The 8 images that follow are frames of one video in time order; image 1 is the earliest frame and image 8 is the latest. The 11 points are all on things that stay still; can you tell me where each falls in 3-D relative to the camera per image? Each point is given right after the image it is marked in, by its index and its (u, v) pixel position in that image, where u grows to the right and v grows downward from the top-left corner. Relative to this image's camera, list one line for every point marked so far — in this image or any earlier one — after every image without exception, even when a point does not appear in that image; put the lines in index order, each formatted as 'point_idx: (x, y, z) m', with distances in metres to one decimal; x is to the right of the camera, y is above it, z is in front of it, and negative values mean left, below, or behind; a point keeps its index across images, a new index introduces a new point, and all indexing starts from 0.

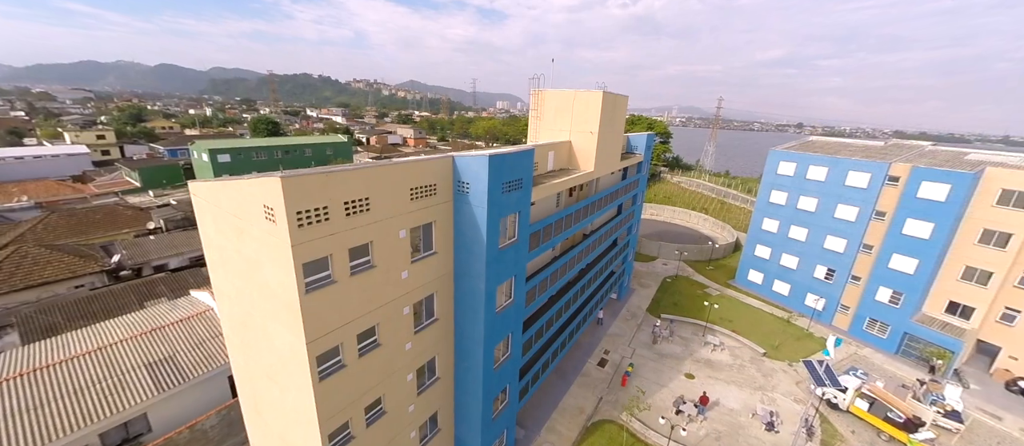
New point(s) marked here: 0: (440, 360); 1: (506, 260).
0: (-3.2, -6.1, +16.0) m
1: (-0.2, -1.6, +15.6) m
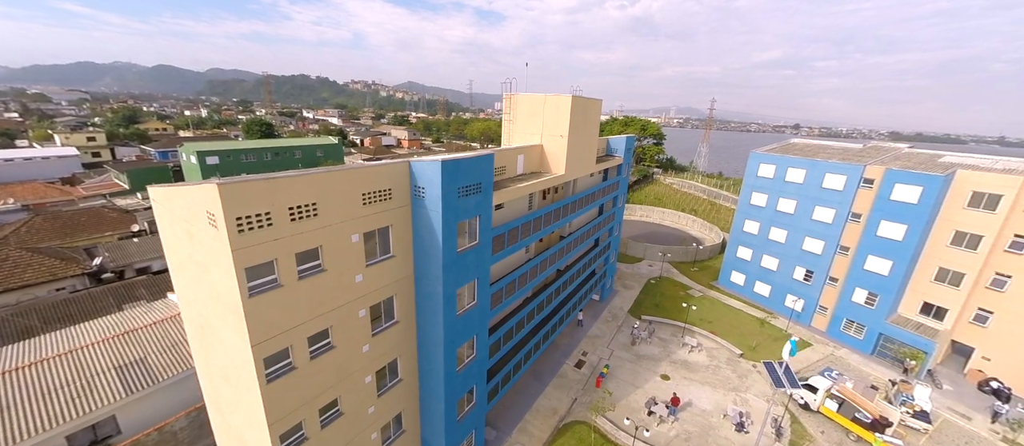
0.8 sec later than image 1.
0: (-4.9, -6.2, +16.2) m
1: (-2.0, -1.8, +15.8) m
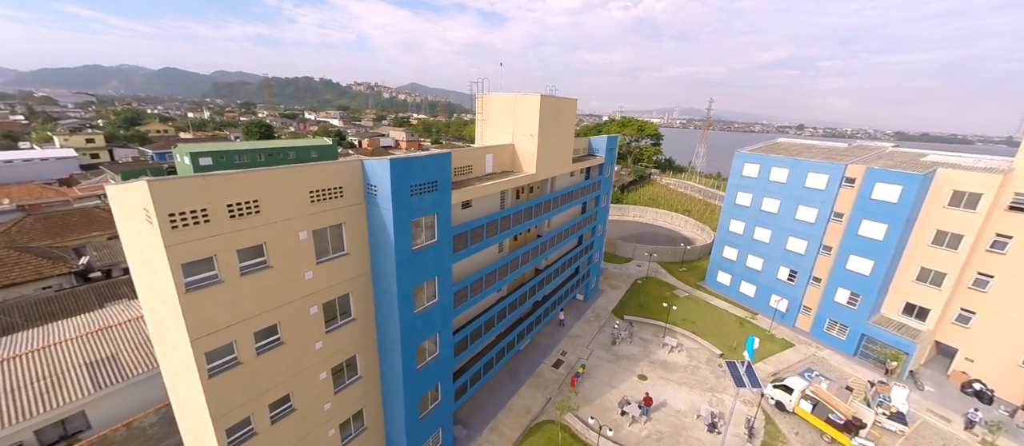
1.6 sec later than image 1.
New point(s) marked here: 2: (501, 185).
0: (-6.8, -6.2, +16.3) m
1: (-3.9, -1.7, +15.9) m
2: (-0.6, +2.2, +19.9) m
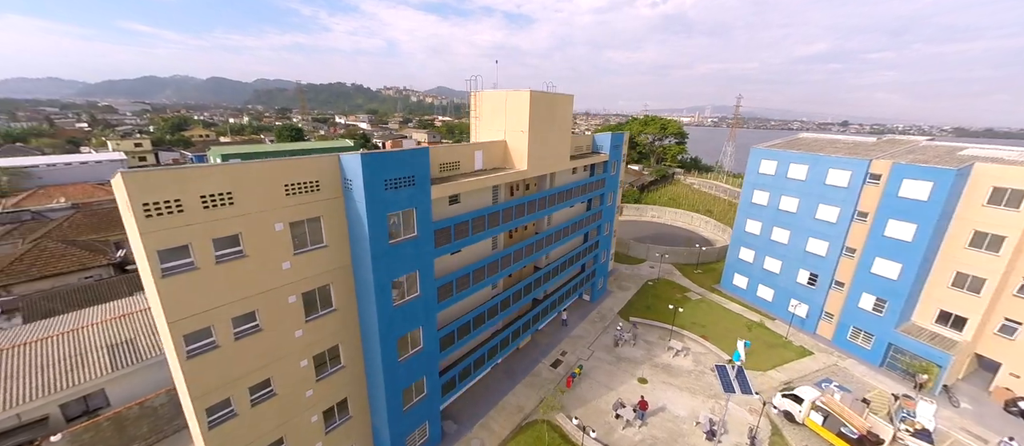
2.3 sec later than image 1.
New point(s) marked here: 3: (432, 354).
0: (-7.8, -5.9, +16.7) m
1: (-4.9, -1.4, +16.1) m
2: (-1.3, +2.4, +19.9) m
3: (-4.2, -6.8, +18.9) m
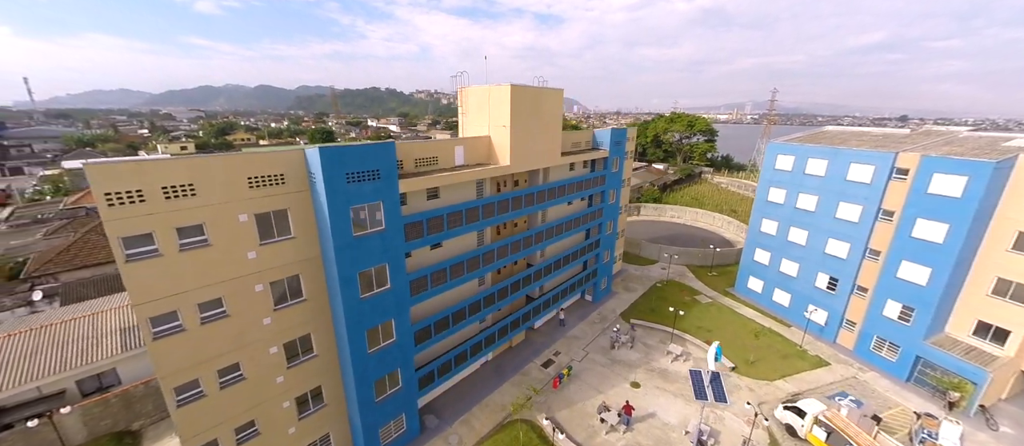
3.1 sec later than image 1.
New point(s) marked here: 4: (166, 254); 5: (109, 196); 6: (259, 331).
0: (-9.4, -5.5, +17.3) m
1: (-6.5, -1.1, +16.4) m
2: (-2.6, +2.7, +19.8) m
3: (-5.6, -6.5, +19.0) m
4: (-12.2, -1.1, +12.8) m
5: (-12.8, +0.9, +11.5) m
6: (-10.8, -4.6, +15.4) m
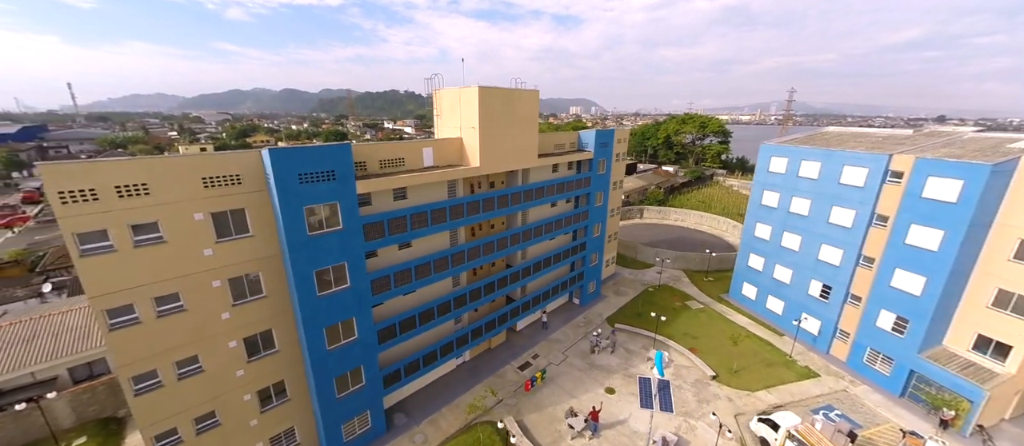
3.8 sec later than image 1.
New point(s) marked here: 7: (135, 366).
0: (-11.5, -5.5, +17.8) m
1: (-8.7, -1.1, +16.8) m
2: (-4.5, +2.6, +20.0) m
3: (-7.7, -6.5, +19.4) m
4: (-14.6, -1.0, +13.5) m
5: (-15.2, +1.0, +12.2) m
6: (-13.0, -4.5, +16.0) m
7: (-15.1, -5.8, +14.5) m
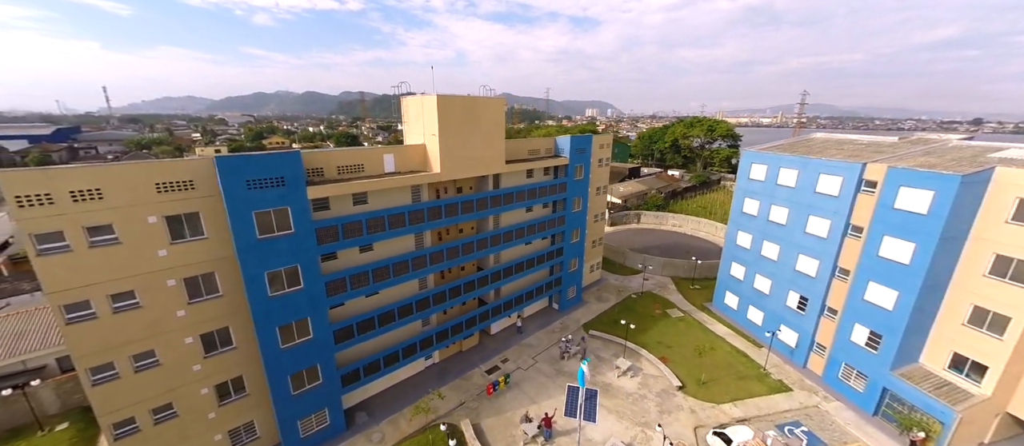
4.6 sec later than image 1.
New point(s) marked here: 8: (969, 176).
0: (-14.3, -5.6, +18.6) m
1: (-11.4, -1.2, +17.5) m
2: (-7.1, +2.4, +20.6) m
3: (-10.4, -6.7, +20.0) m
4: (-17.5, -1.1, +14.5) m
5: (-18.1, +0.9, +13.2) m
6: (-15.9, -4.7, +16.9) m
7: (-18.0, -5.8, +15.5) m
8: (+23.1, +2.4, +18.2) m
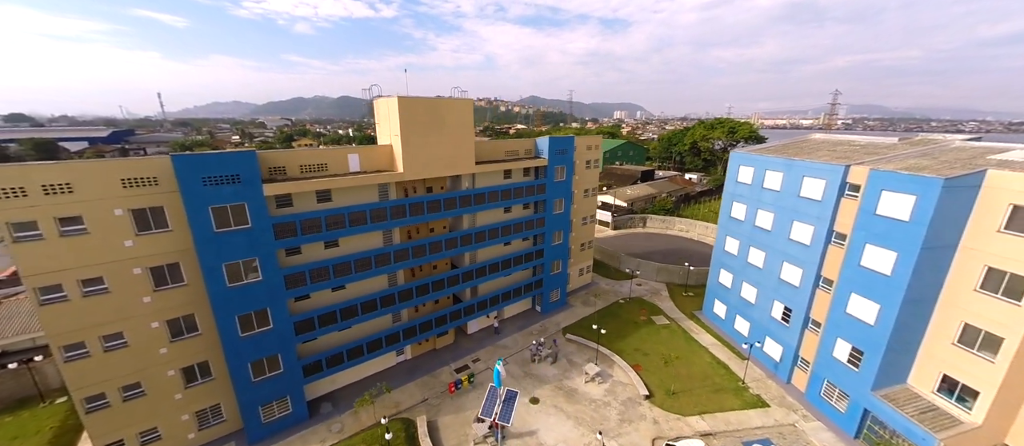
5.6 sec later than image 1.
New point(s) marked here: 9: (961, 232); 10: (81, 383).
0: (-17.2, -5.3, +19.8) m
1: (-14.3, -1.0, +18.5) m
2: (-9.6, +2.5, +21.3) m
3: (-13.2, -6.5, +20.9) m
4: (-20.6, -0.7, +16.1) m
5: (-21.3, +1.4, +14.8) m
6: (-18.9, -4.3, +18.3) m
7: (-21.1, -5.4, +17.0) m
8: (+20.2, +2.0, +16.6) m
9: (+22.0, -0.5, +17.6) m
10: (-21.1, -7.8, +17.7) m
